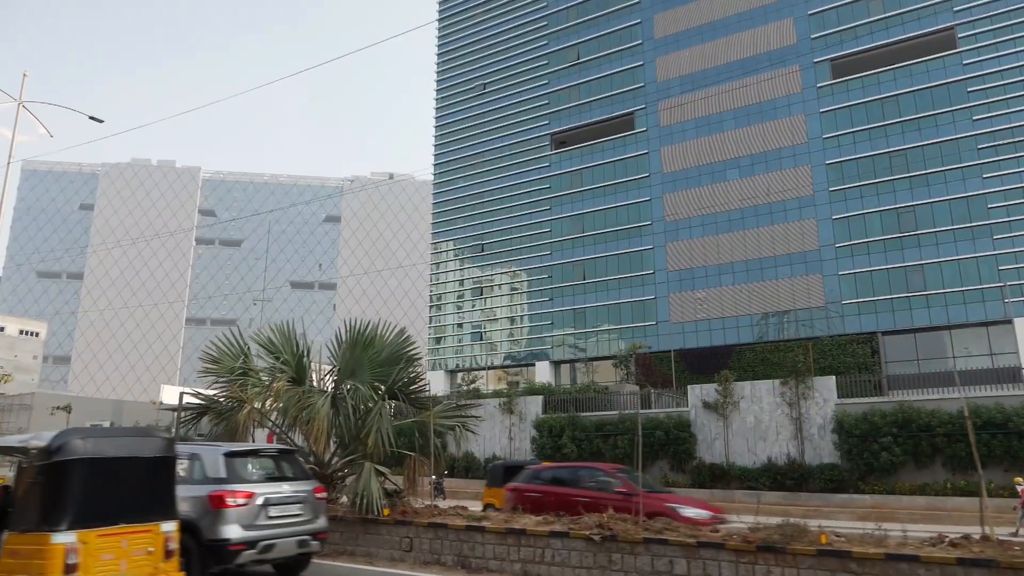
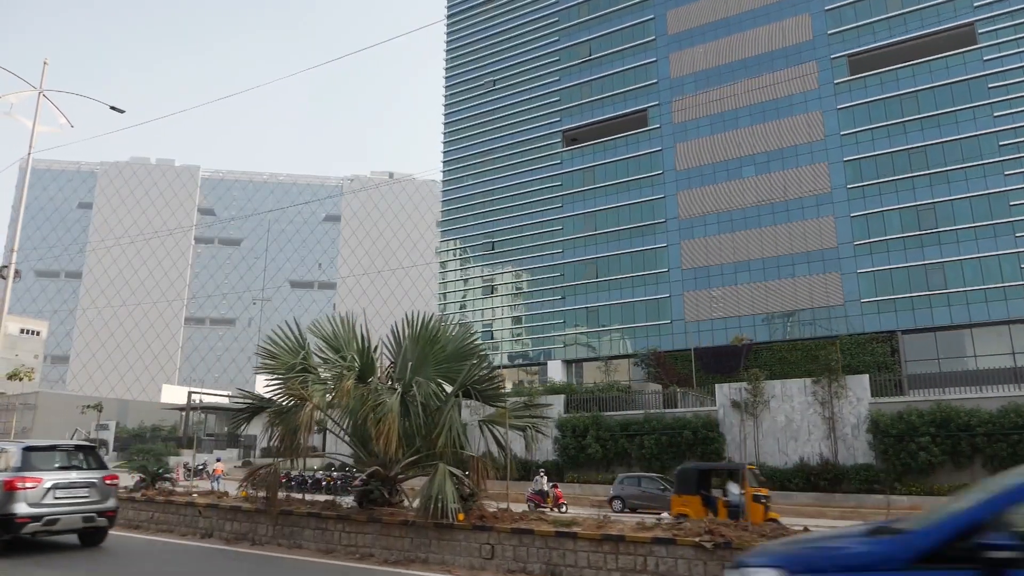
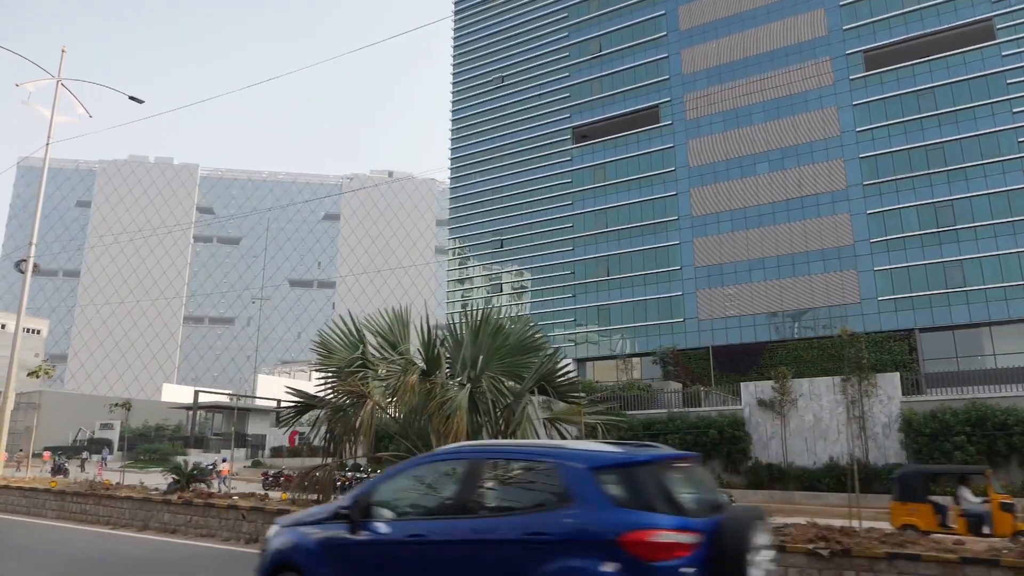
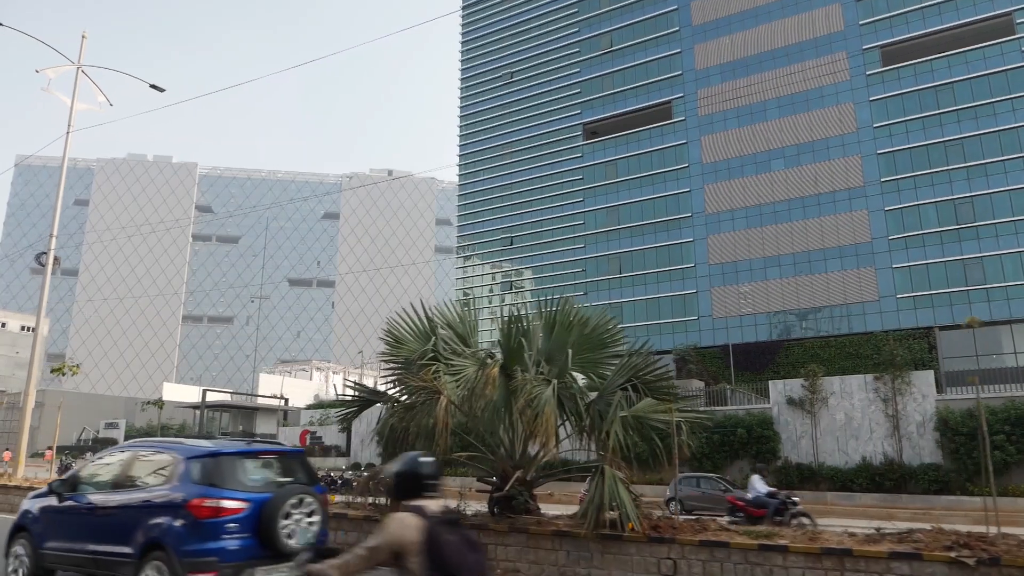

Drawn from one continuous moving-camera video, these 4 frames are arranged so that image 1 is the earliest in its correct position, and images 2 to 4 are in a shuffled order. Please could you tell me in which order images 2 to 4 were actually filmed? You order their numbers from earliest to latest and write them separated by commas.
2, 3, 4
